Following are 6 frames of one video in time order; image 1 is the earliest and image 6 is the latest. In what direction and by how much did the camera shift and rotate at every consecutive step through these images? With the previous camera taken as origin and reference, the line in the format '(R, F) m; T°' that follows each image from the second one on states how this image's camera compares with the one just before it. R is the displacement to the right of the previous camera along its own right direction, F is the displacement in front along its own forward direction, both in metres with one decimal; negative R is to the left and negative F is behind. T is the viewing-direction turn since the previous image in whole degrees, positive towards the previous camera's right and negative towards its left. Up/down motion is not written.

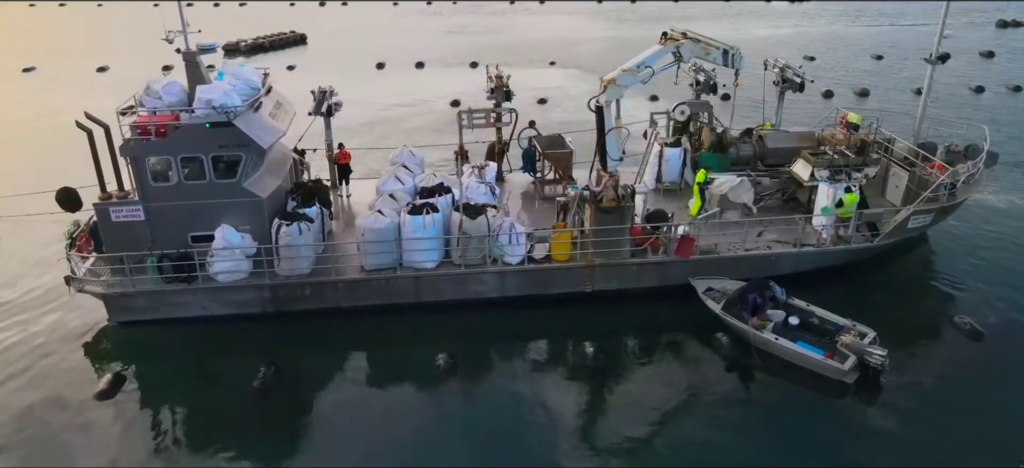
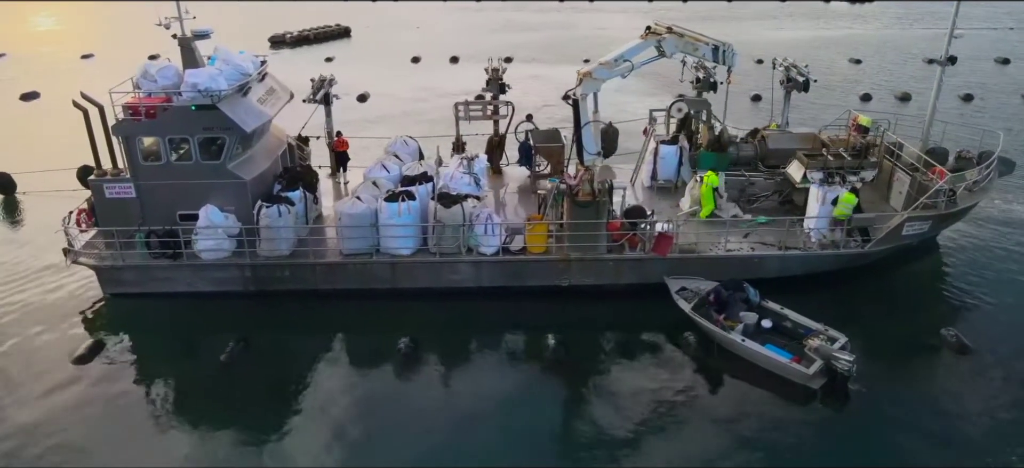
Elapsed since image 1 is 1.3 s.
(+1.7, 0.0) m; -5°
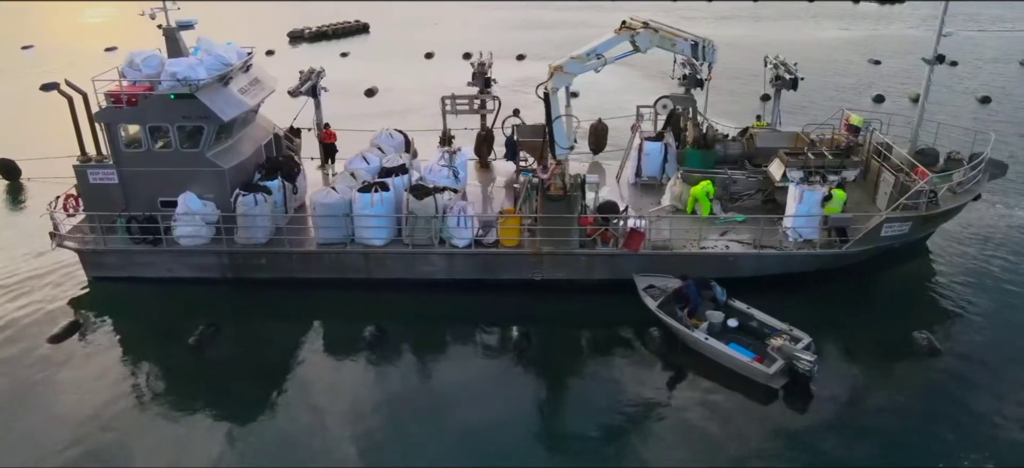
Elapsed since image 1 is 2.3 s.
(+1.2, 0.0) m; -2°
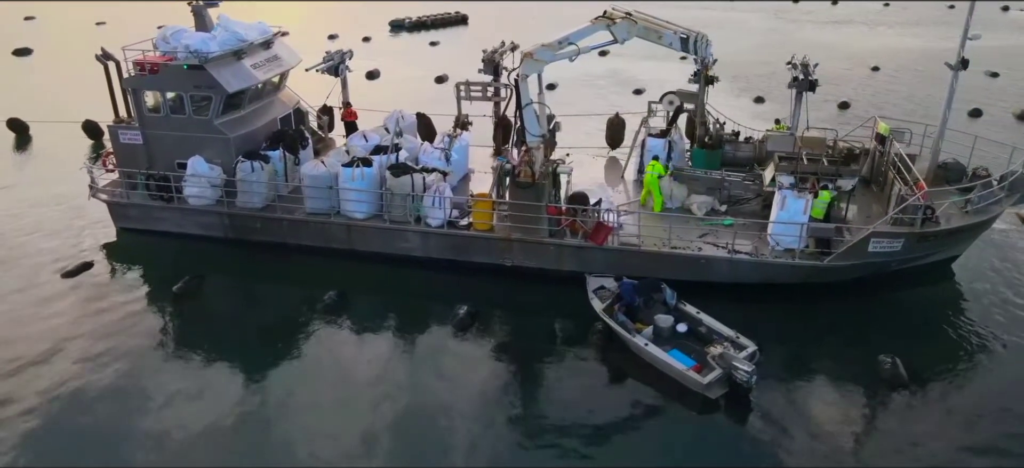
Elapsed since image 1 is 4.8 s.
(+3.3, +0.1) m; -10°
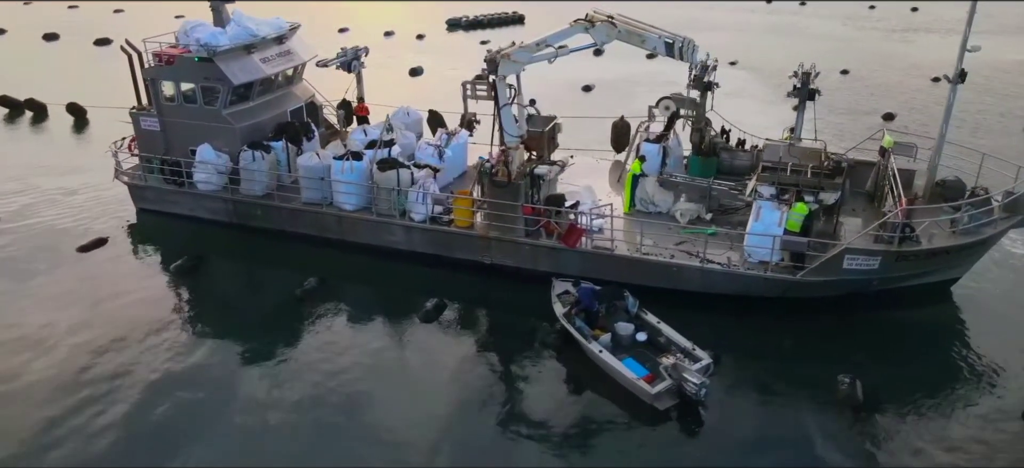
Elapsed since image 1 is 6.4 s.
(+2.1, -0.1) m; -6°
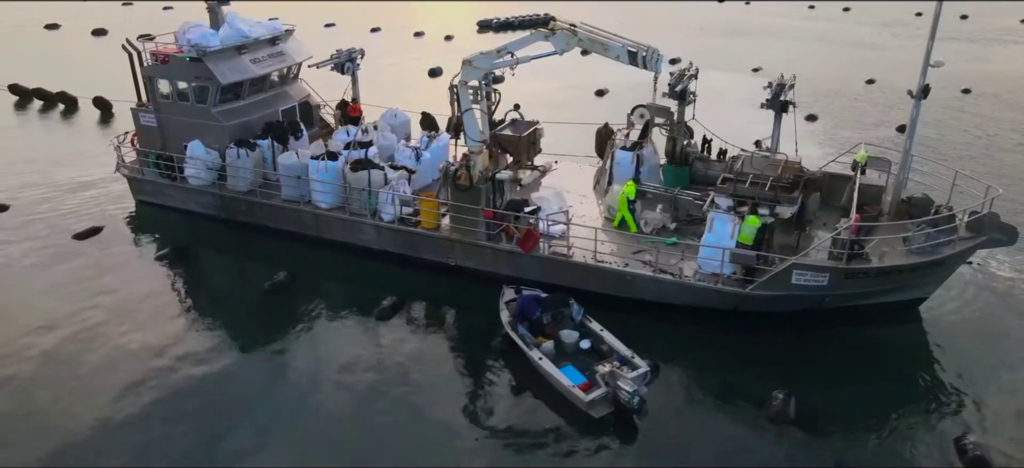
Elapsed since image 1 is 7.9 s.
(+1.9, -0.2) m; -4°
